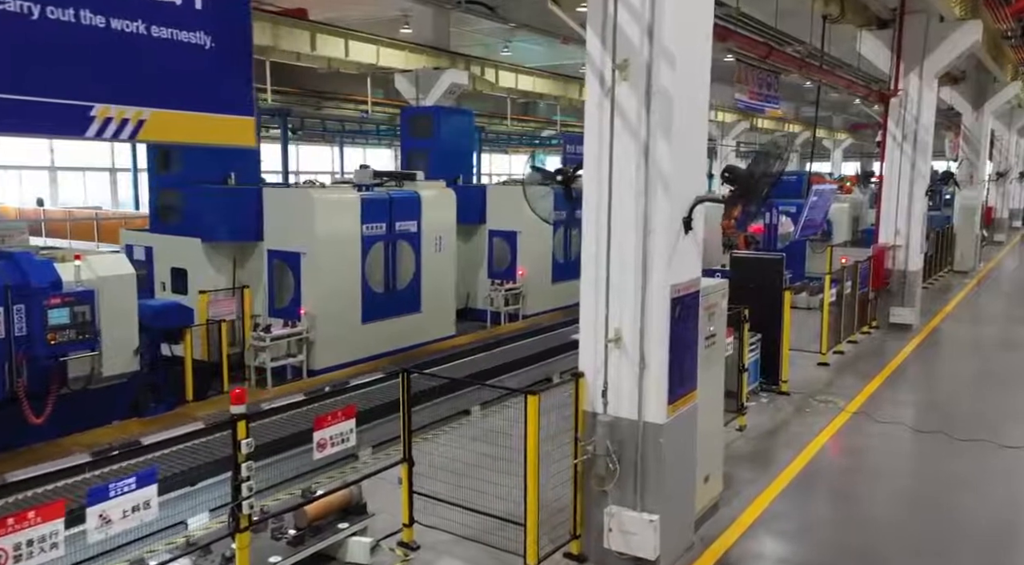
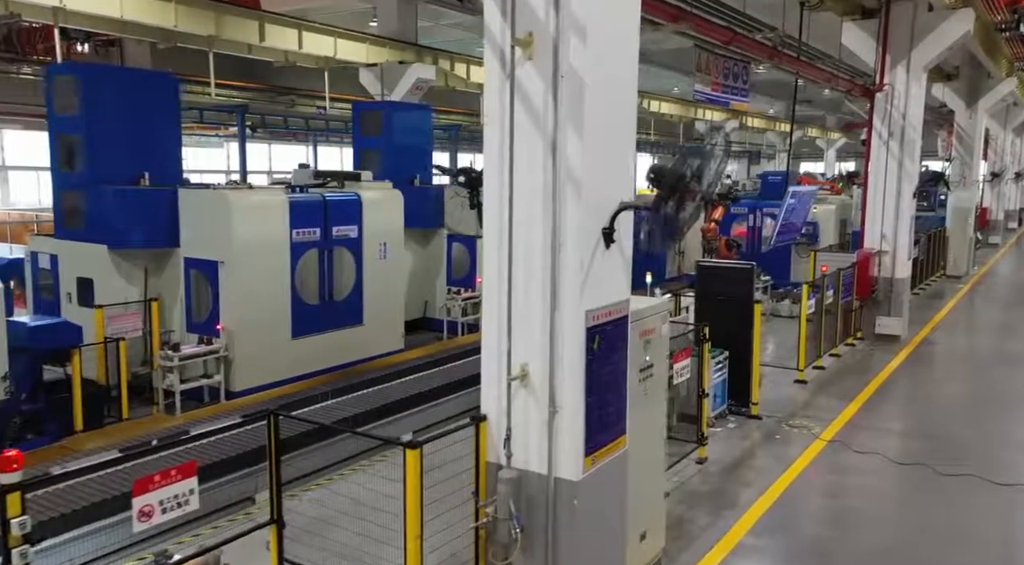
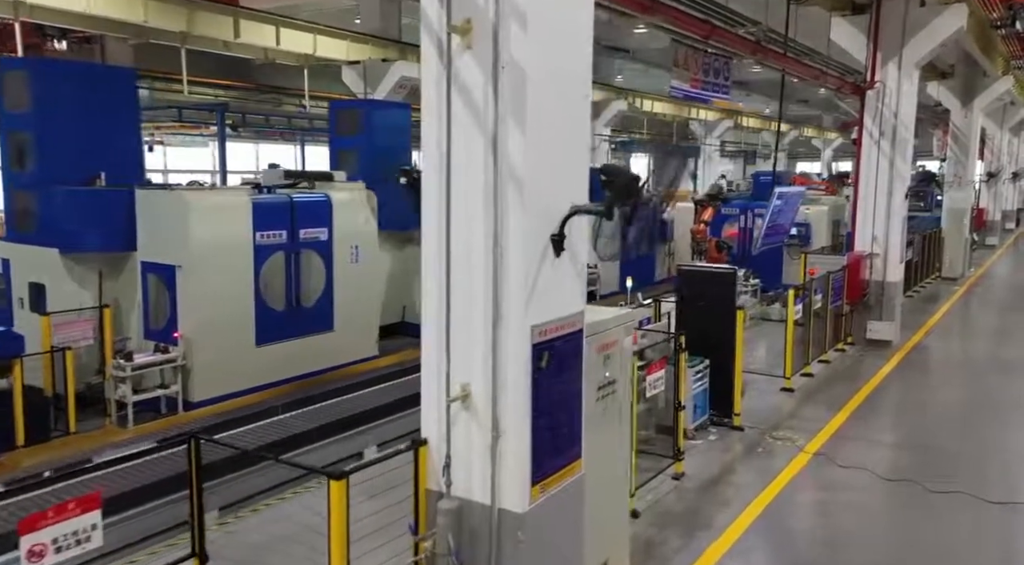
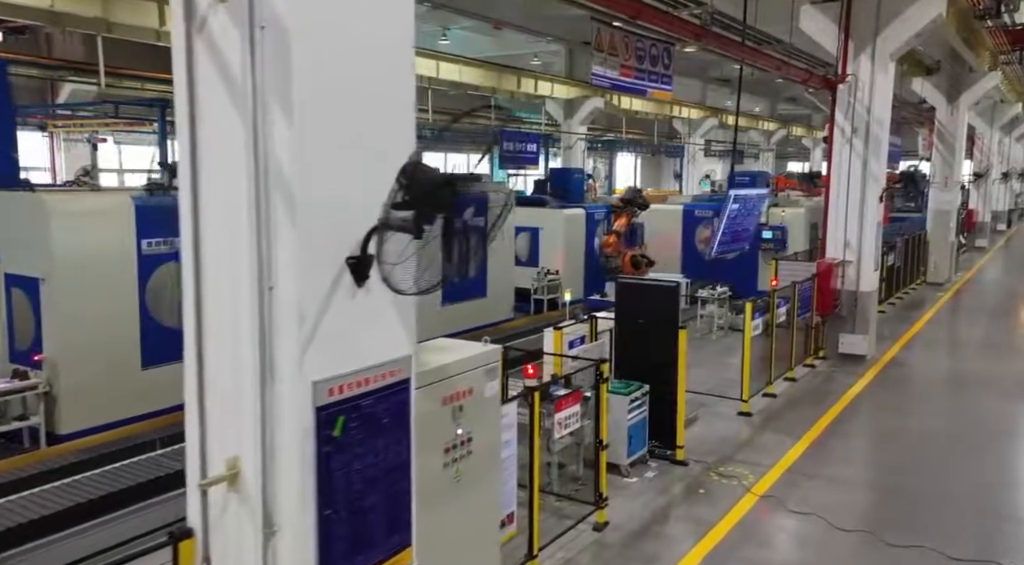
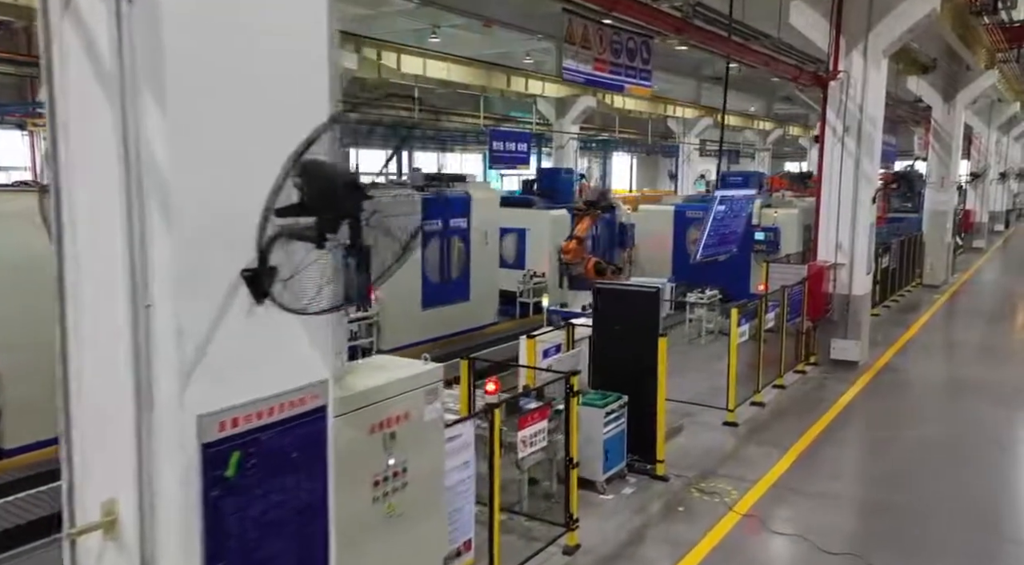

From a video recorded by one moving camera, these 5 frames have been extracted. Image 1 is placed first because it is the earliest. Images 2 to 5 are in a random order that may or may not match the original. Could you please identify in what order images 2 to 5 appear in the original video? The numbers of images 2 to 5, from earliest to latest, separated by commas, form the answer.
2, 3, 4, 5
